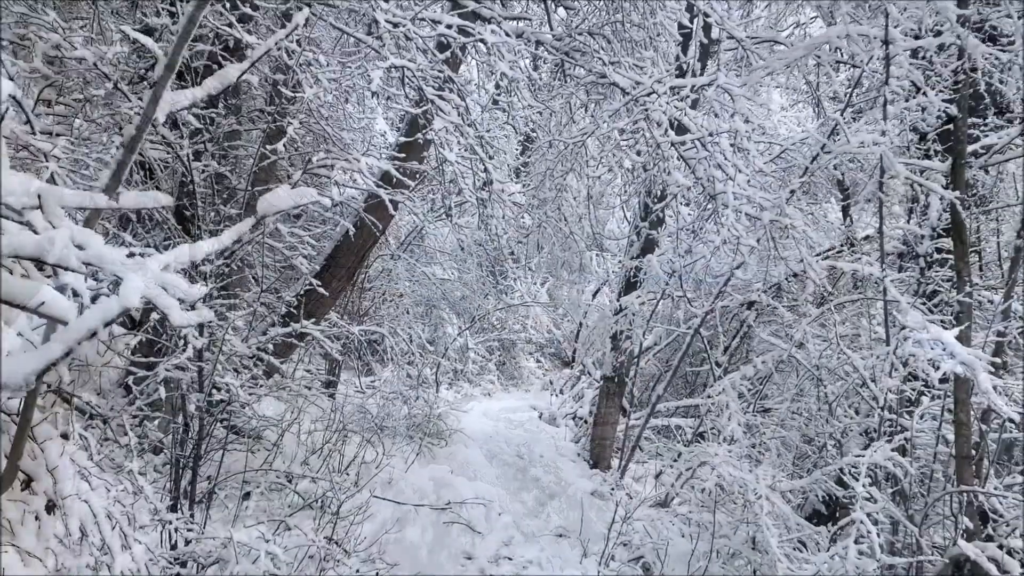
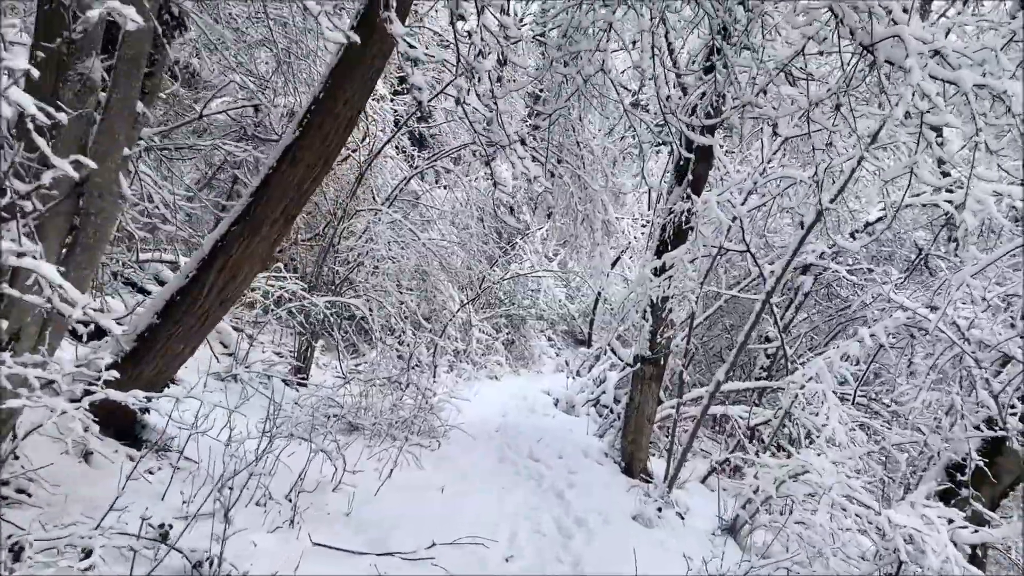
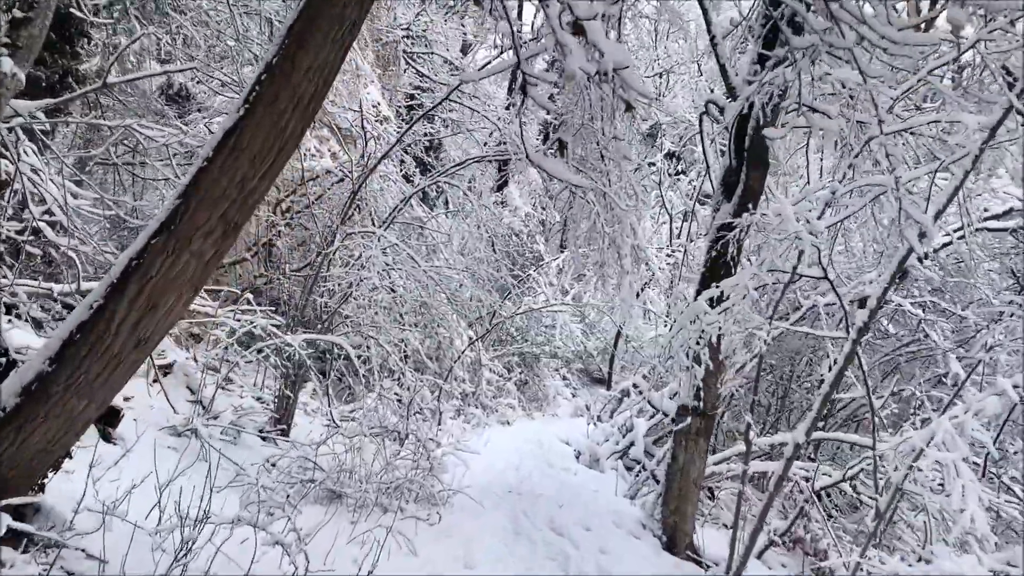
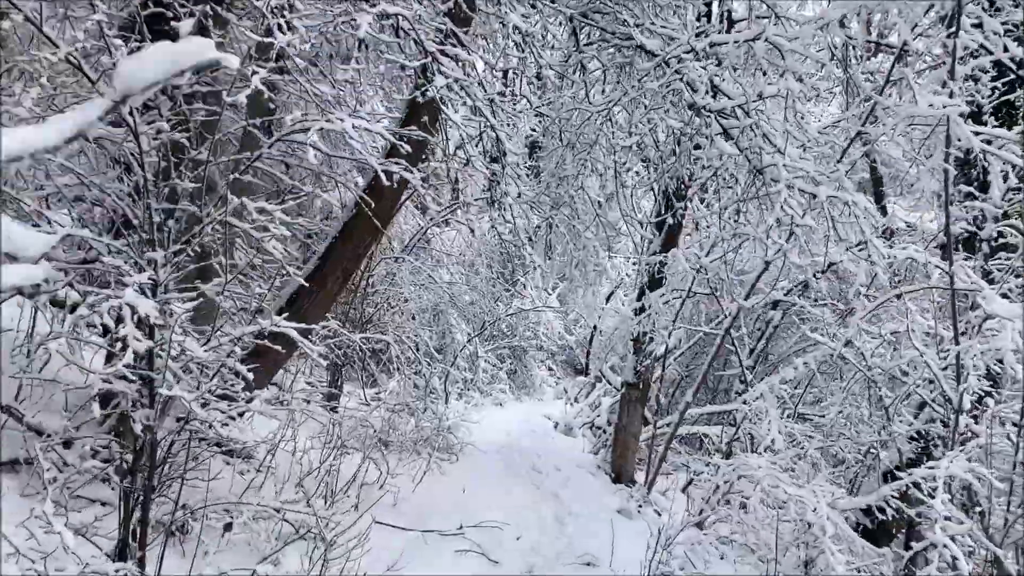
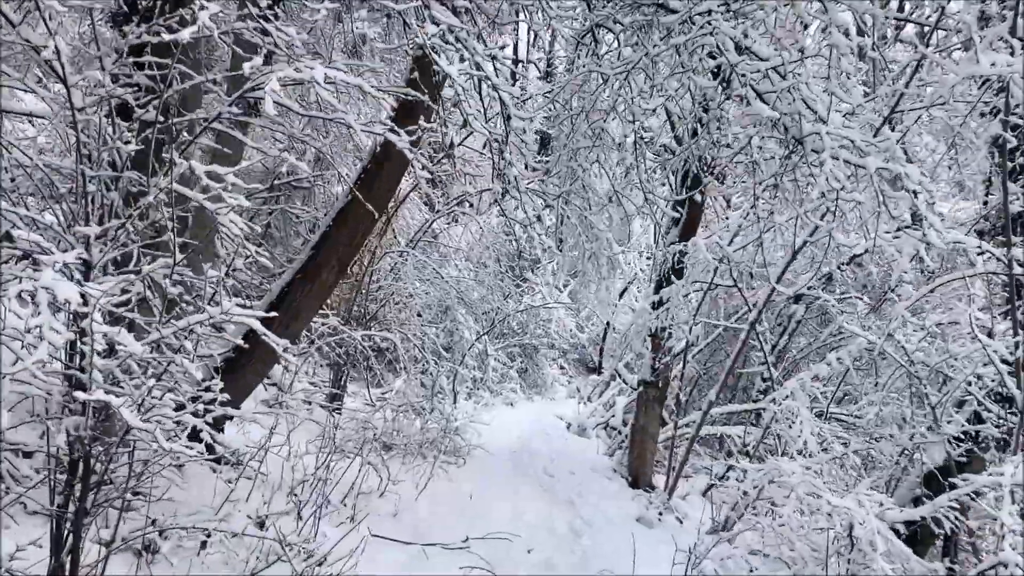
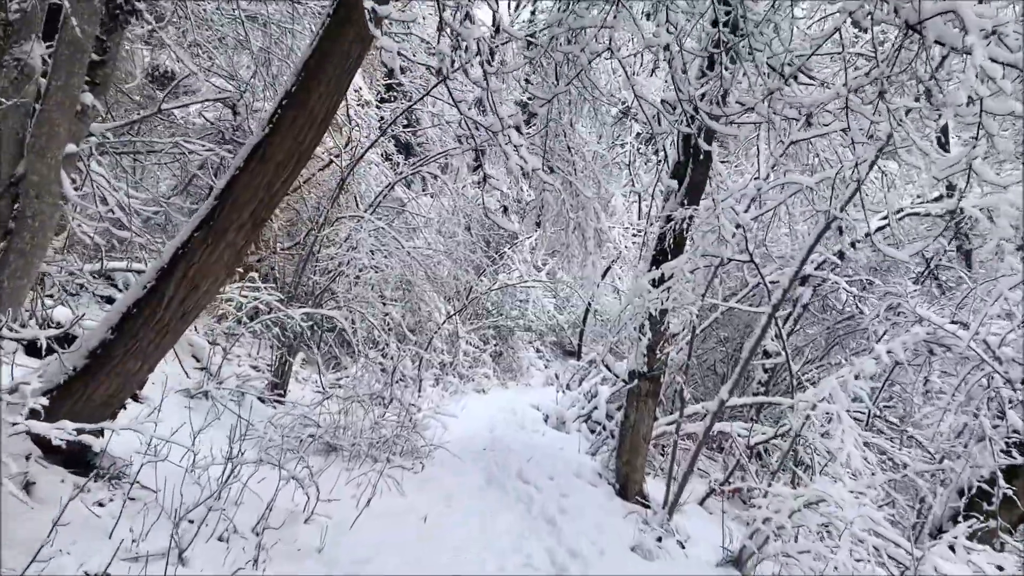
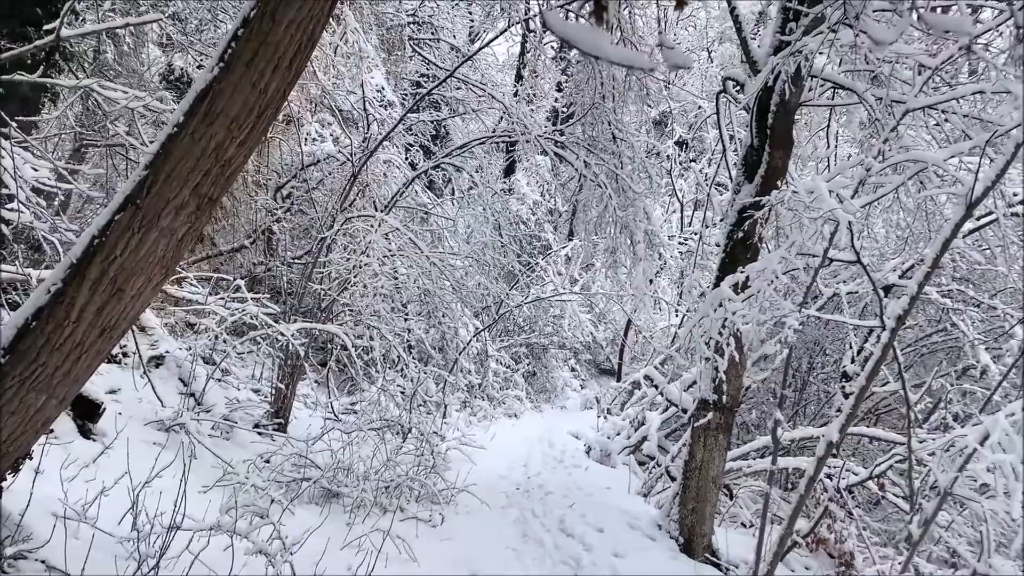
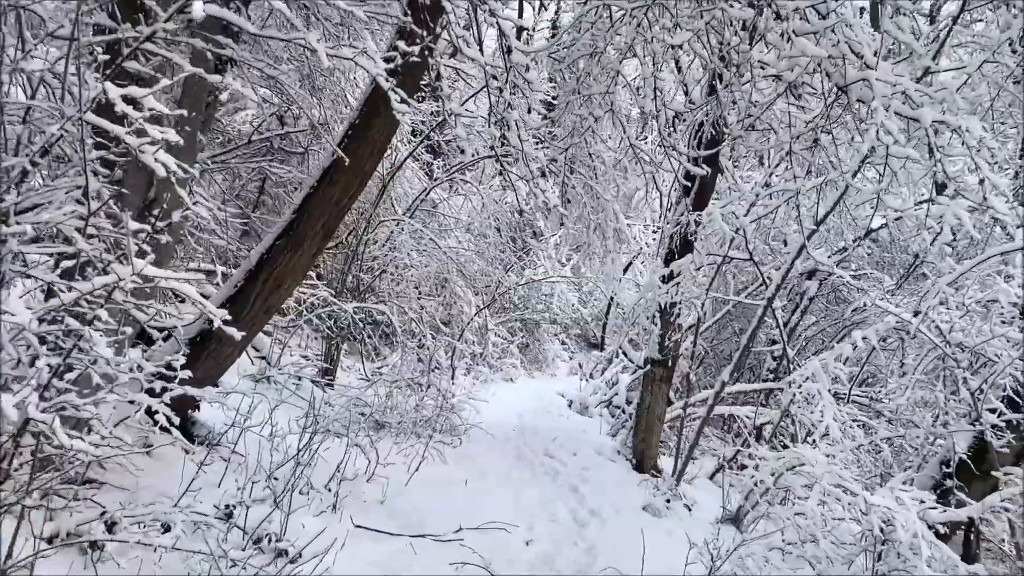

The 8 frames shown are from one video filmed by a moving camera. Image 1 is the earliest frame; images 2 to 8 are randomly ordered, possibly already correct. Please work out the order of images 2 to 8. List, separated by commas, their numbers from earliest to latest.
4, 5, 8, 2, 6, 3, 7
